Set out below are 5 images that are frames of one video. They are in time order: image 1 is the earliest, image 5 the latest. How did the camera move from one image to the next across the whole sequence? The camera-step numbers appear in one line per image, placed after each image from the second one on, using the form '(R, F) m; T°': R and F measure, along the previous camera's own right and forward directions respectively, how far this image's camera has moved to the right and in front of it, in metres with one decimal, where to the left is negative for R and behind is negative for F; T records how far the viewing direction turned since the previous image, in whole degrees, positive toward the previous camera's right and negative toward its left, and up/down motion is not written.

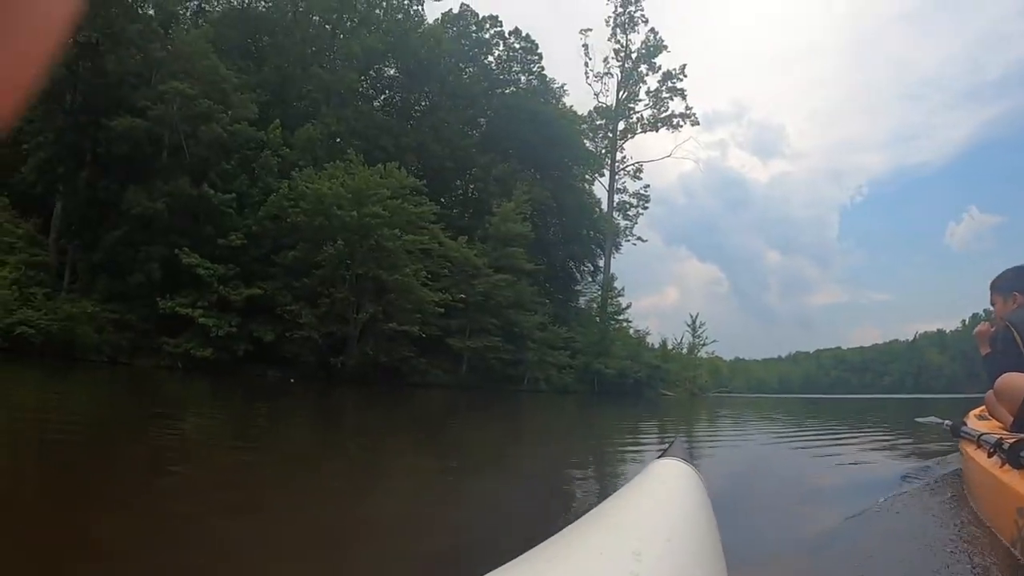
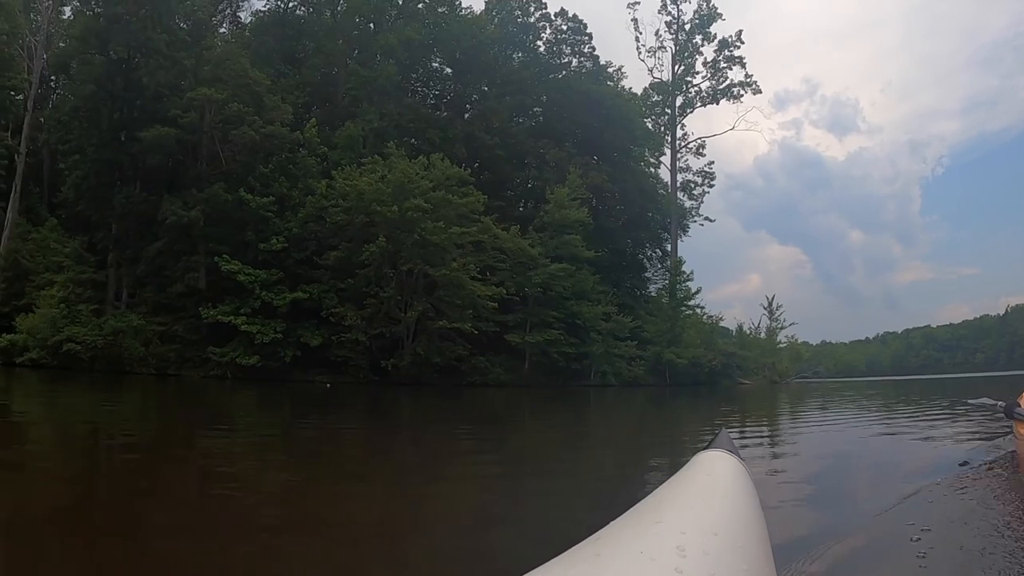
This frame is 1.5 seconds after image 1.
(+0.4, +0.8) m; -5°
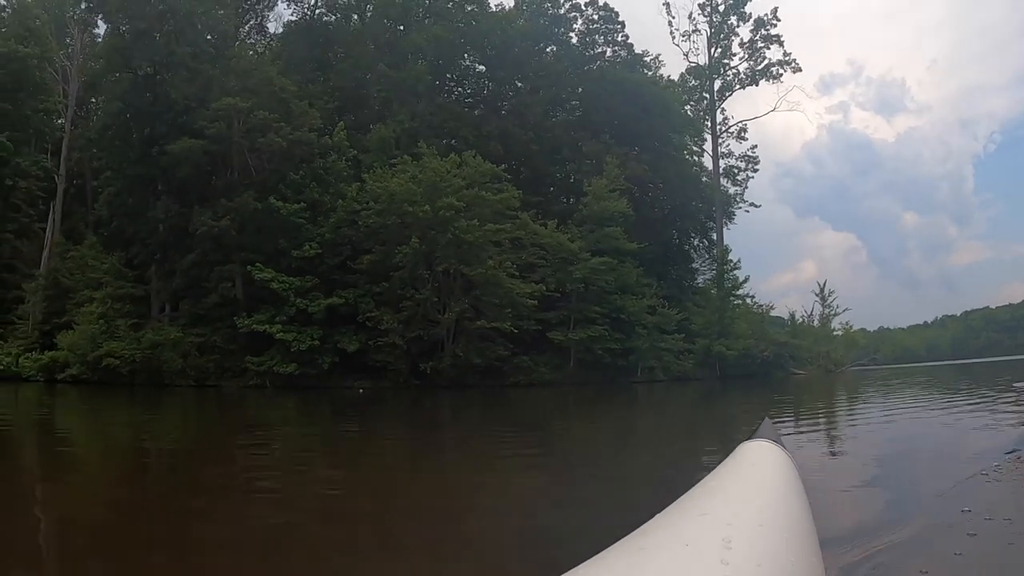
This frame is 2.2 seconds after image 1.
(+0.1, +0.4) m; -3°
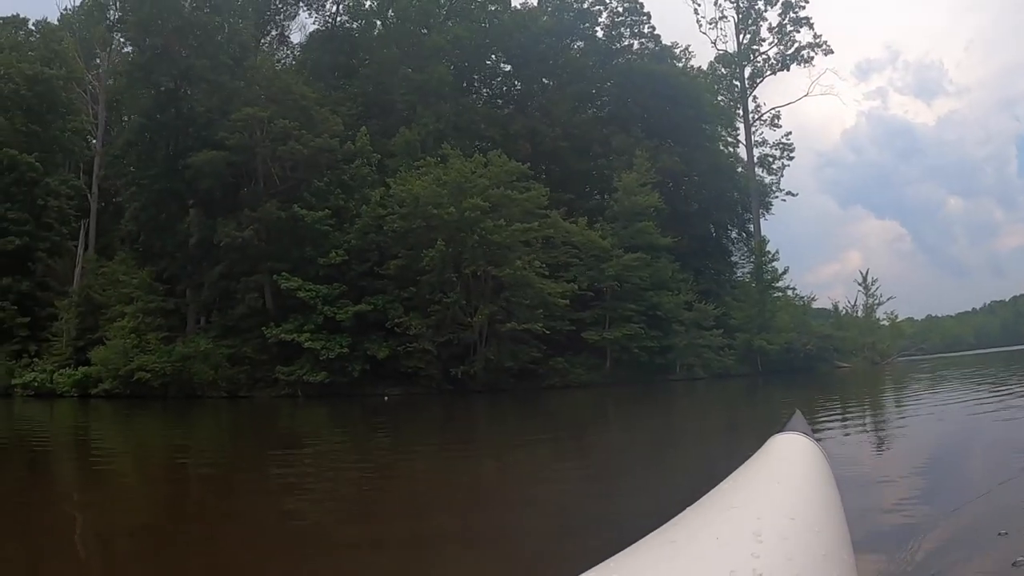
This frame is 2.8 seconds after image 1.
(+0.1, +0.3) m; -3°
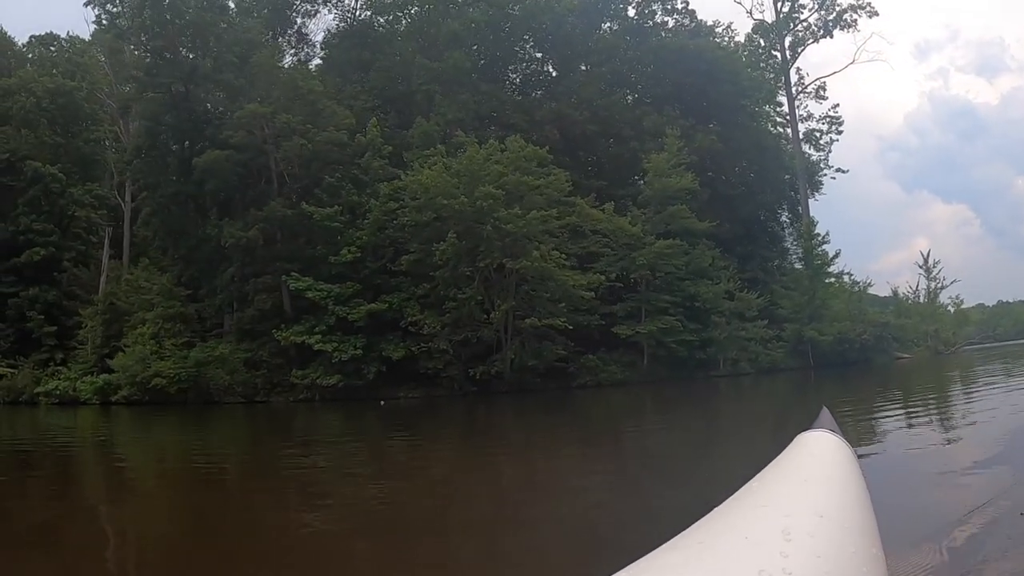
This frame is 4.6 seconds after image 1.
(+0.6, +0.6) m; -4°
